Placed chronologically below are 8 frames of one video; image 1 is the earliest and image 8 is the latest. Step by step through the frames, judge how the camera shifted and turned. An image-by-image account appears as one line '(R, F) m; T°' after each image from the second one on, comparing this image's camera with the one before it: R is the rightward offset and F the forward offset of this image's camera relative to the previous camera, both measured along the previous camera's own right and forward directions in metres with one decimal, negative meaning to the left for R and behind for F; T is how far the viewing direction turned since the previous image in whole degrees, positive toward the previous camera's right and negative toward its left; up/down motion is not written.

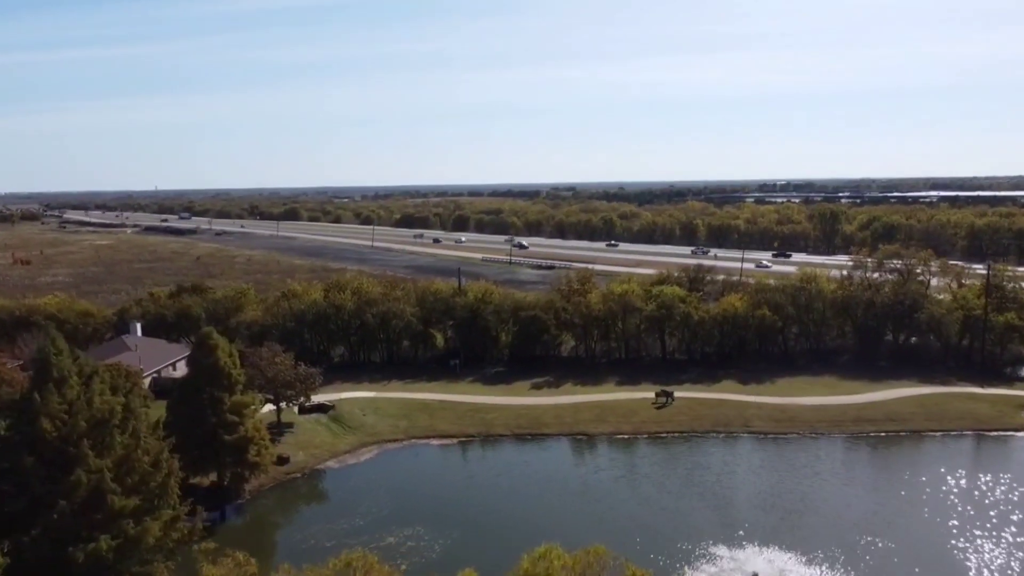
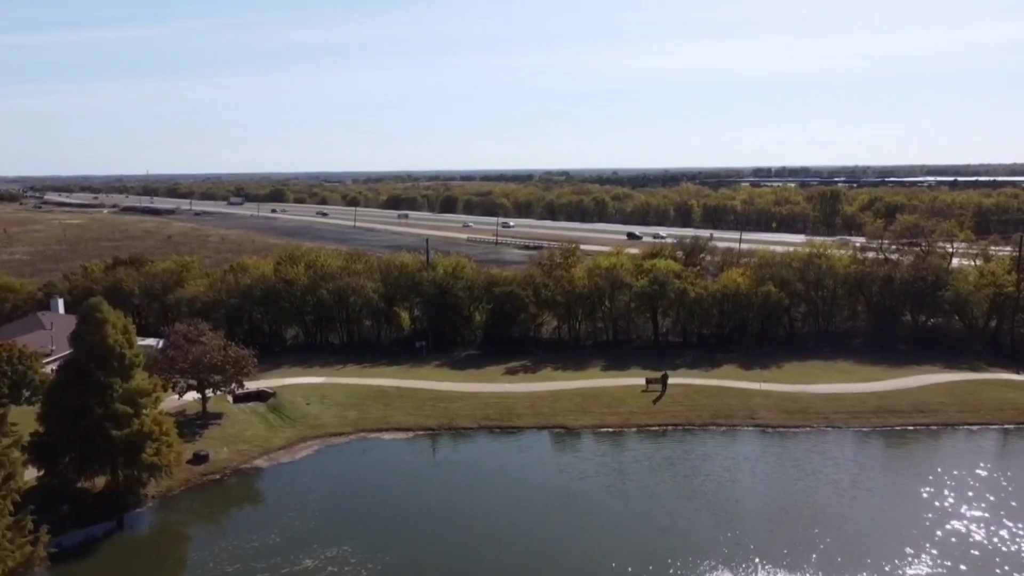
(+1.0, +6.3) m; 0°
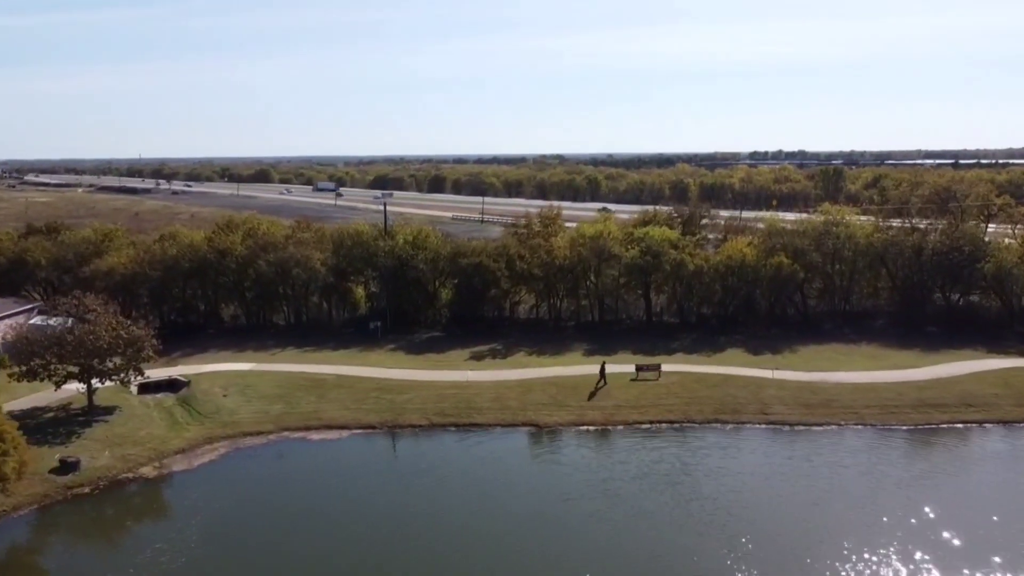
(+1.1, +6.9) m; 0°
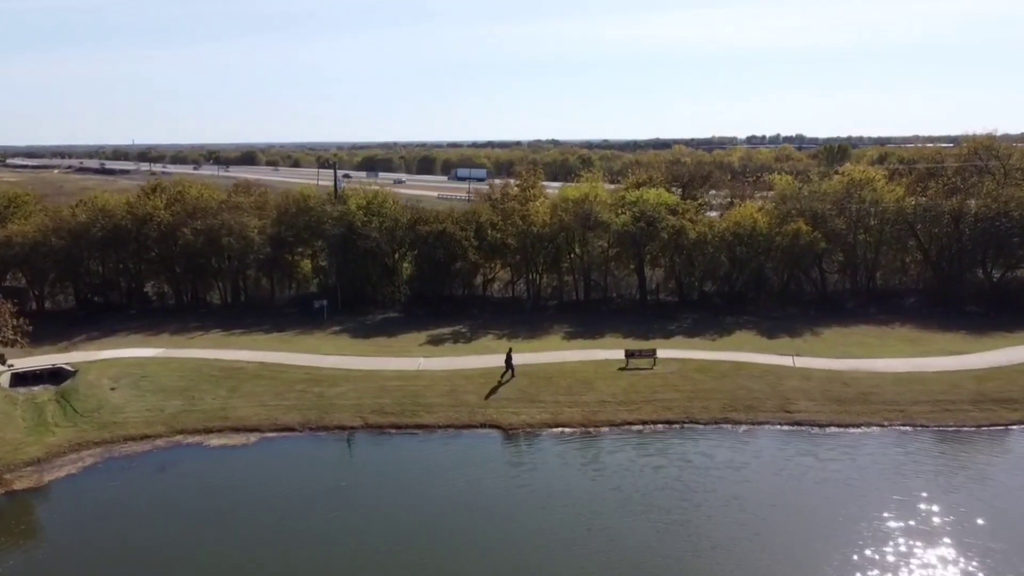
(+1.0, +6.4) m; 0°
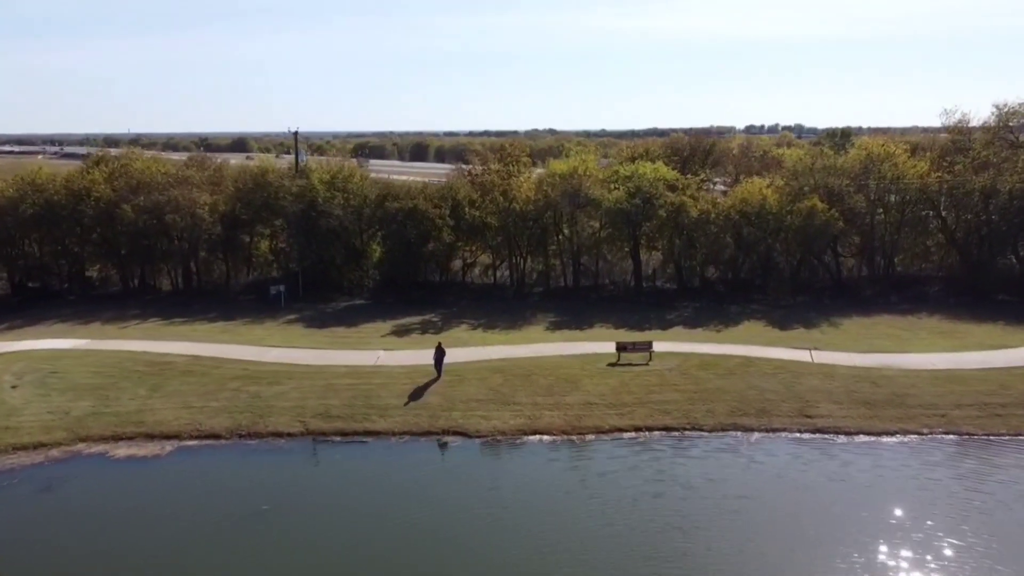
(+0.6, +3.8) m; 0°
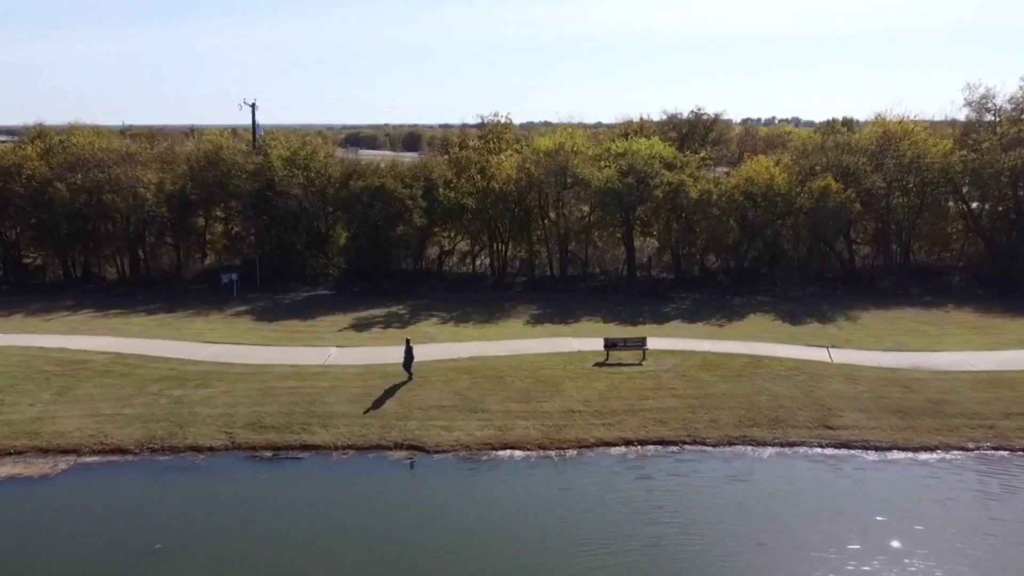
(+0.5, +3.3) m; 0°
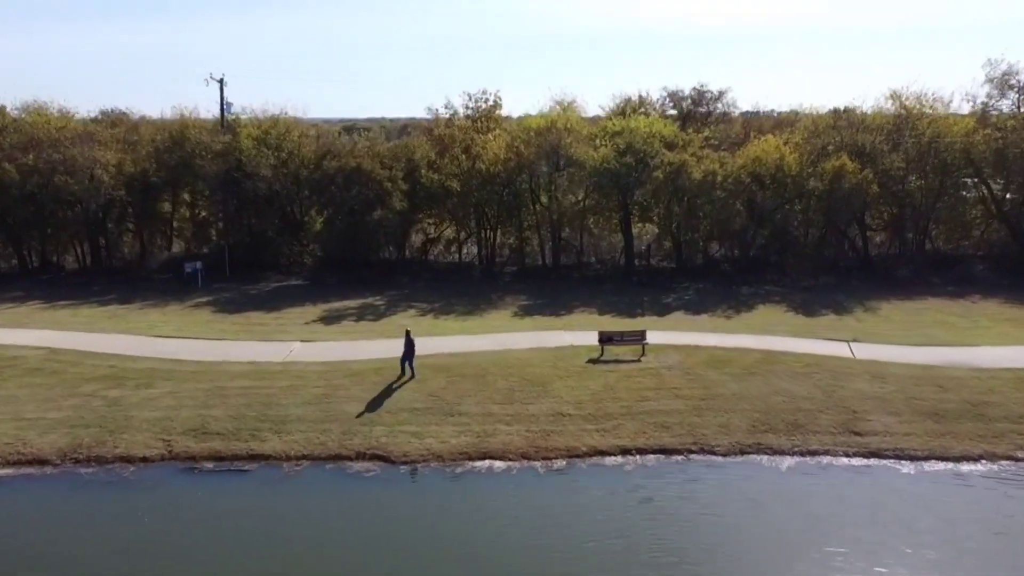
(+0.3, +2.2) m; 0°
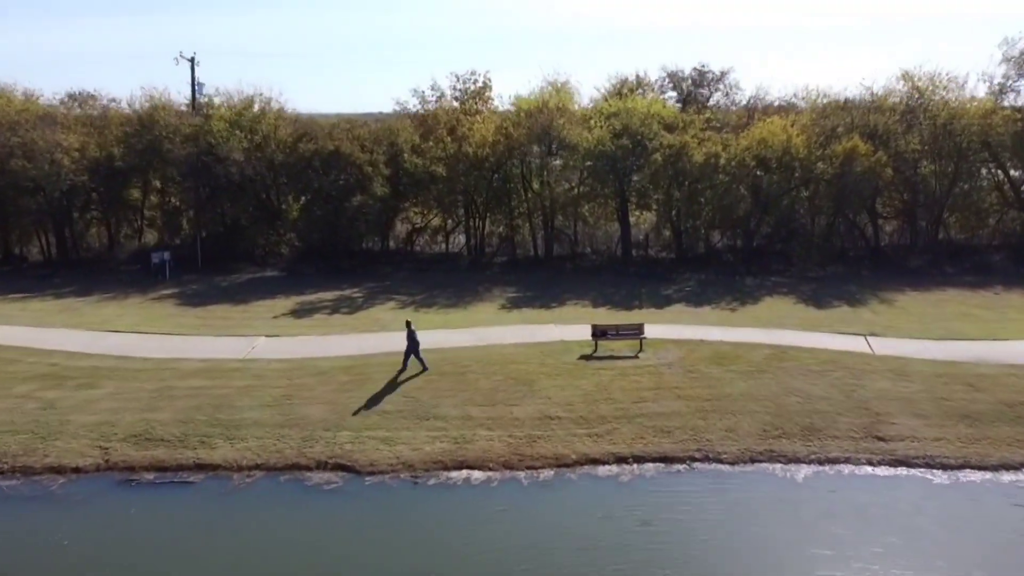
(+0.2, +1.7) m; 0°
